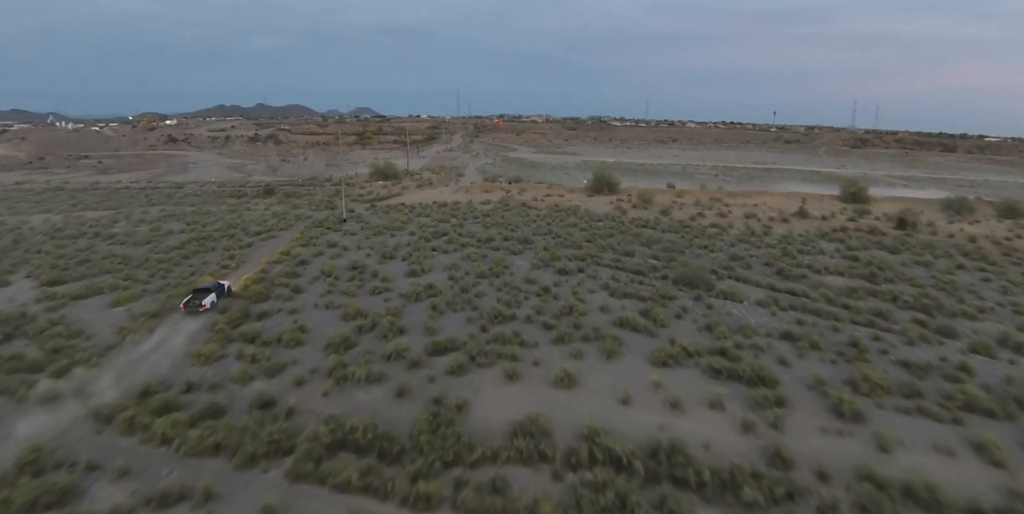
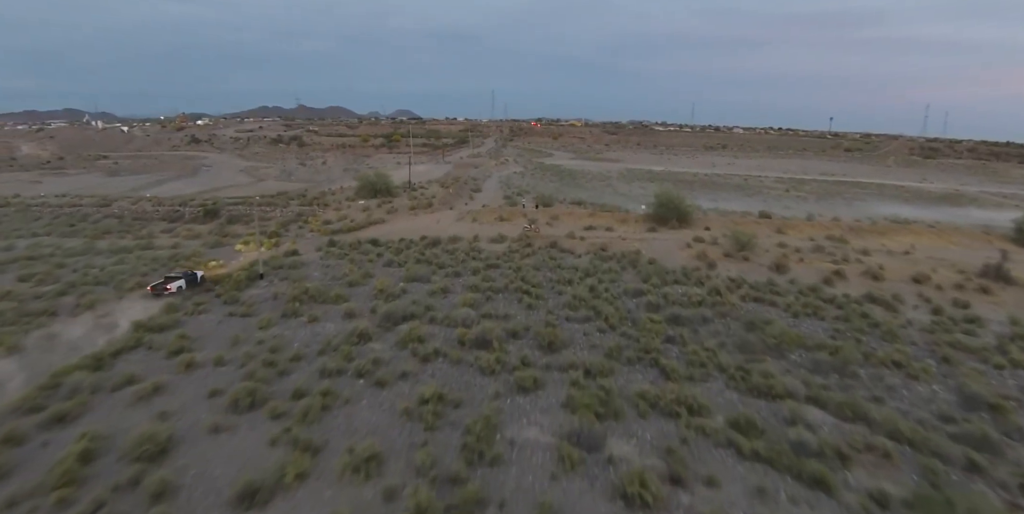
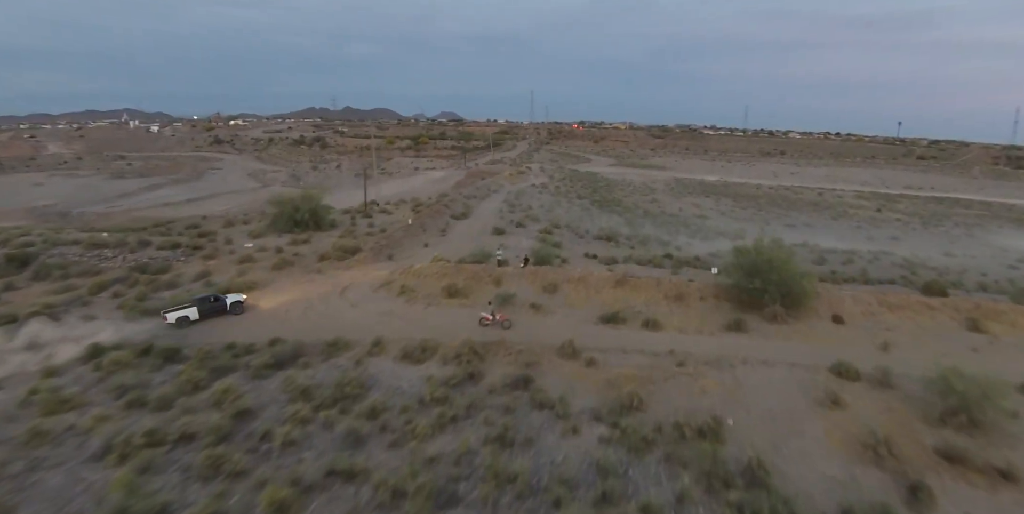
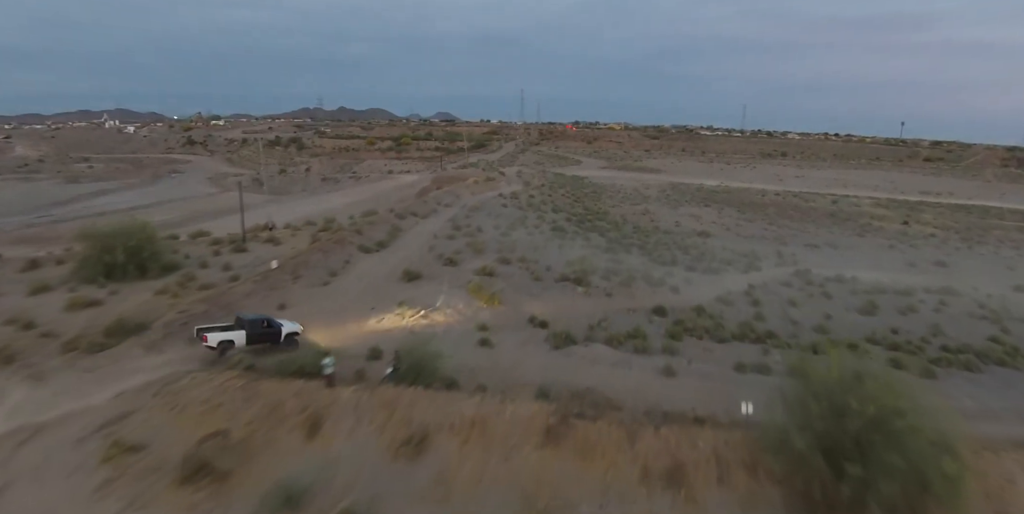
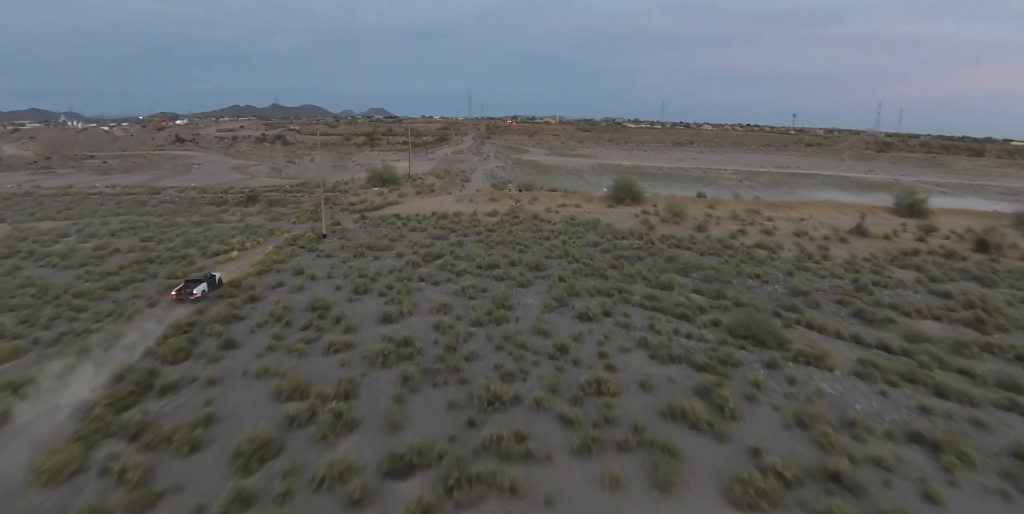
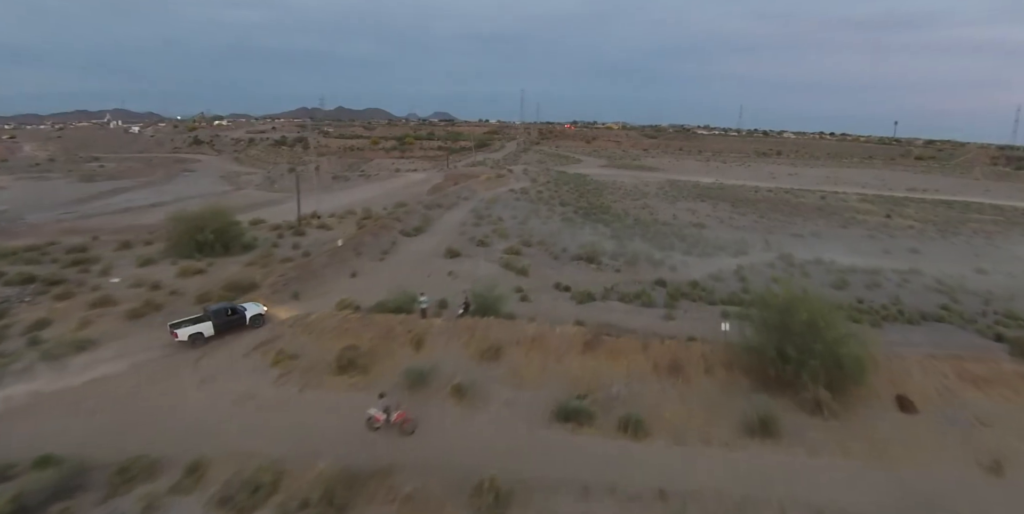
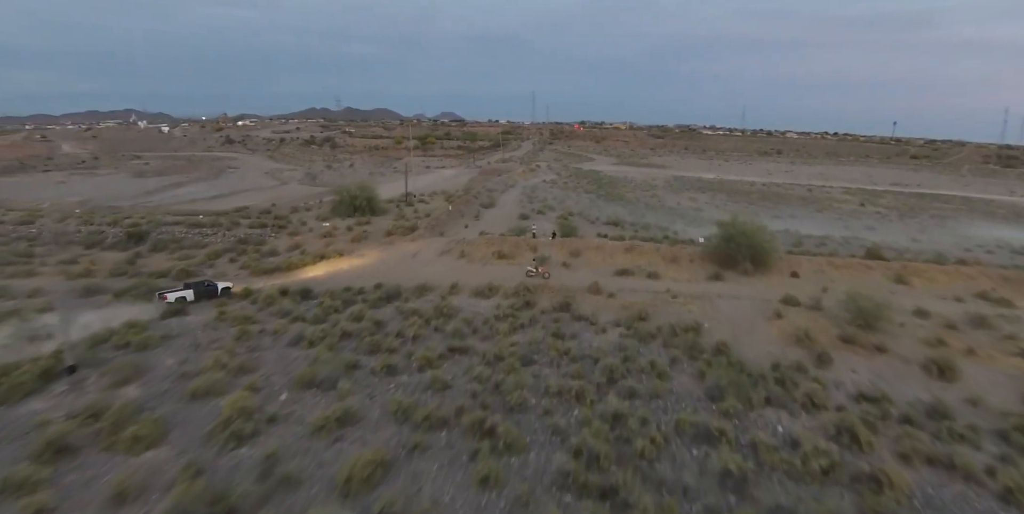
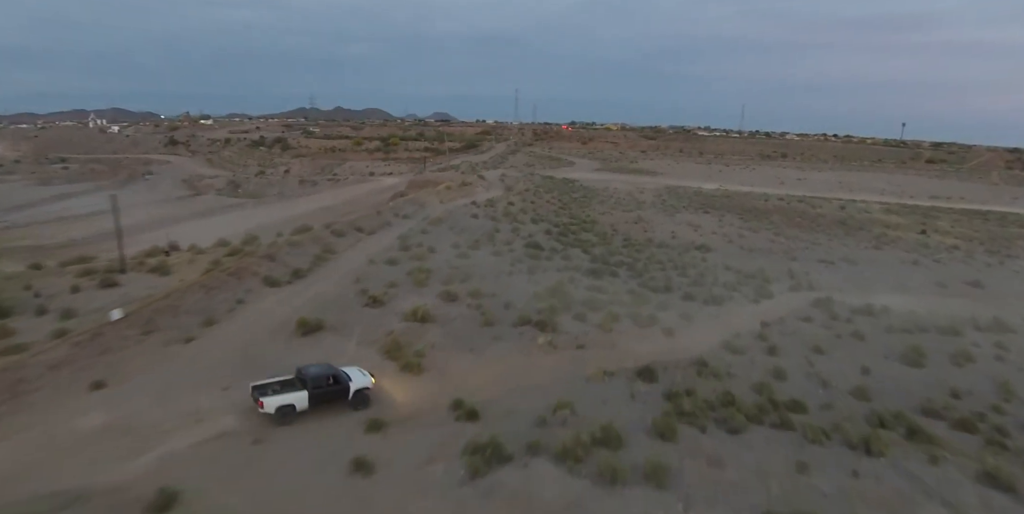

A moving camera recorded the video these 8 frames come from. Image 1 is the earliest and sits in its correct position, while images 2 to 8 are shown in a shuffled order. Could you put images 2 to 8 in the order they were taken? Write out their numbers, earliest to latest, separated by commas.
5, 2, 7, 3, 6, 4, 8
